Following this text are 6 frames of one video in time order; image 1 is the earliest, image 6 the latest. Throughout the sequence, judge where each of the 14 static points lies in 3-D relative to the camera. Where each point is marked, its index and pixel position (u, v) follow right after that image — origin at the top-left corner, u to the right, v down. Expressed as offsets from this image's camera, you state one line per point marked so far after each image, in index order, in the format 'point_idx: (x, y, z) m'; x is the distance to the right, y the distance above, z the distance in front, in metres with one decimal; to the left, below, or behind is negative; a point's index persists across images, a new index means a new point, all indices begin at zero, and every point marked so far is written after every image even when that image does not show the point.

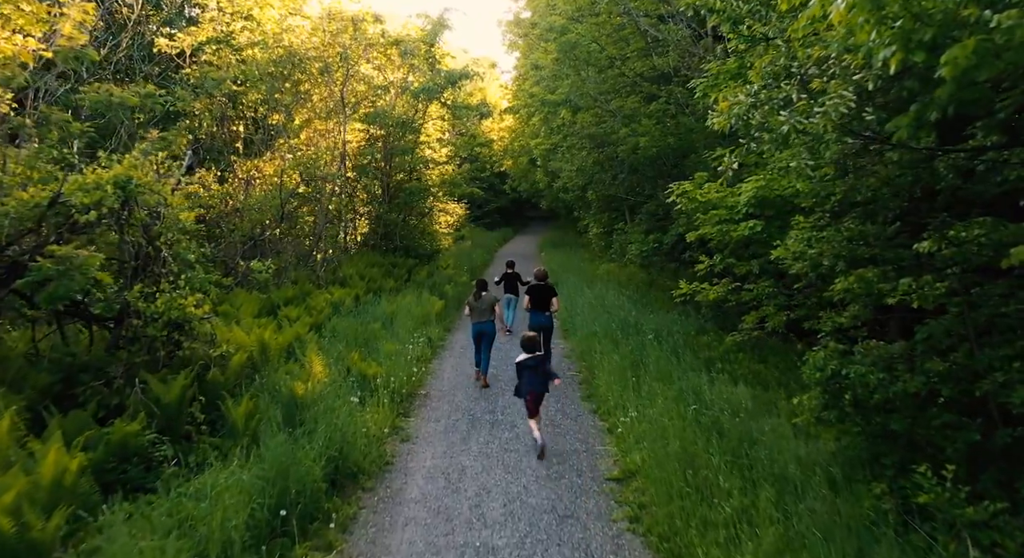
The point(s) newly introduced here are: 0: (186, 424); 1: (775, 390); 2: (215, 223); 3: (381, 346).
0: (-2.6, -1.2, +5.3) m
1: (+2.8, -1.2, +7.0) m
2: (-5.2, +1.0, +11.4) m
3: (-1.7, -0.9, +8.7) m
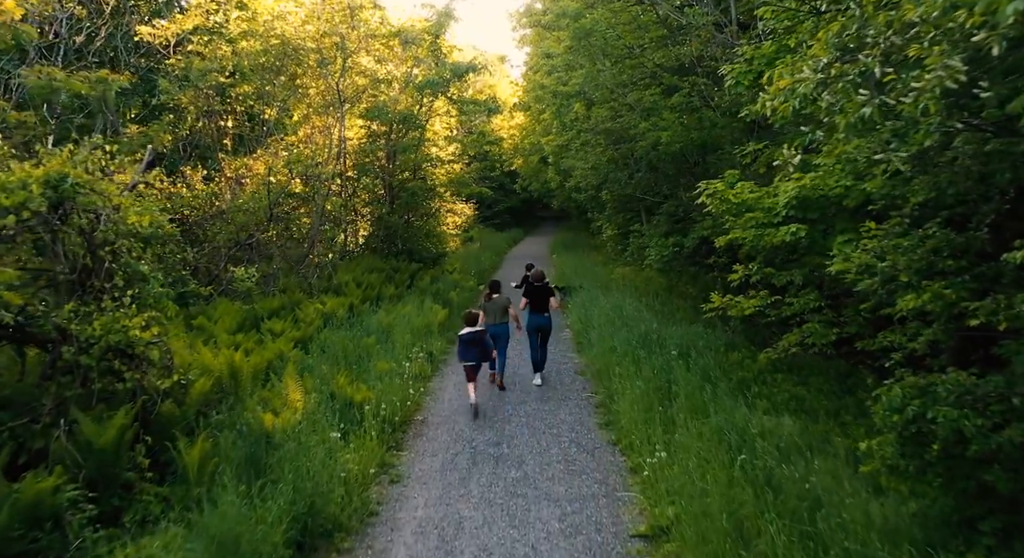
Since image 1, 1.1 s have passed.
0: (-2.6, -1.3, +4.4) m
1: (+2.9, -1.3, +6.0) m
2: (-5.1, +0.9, +10.6) m
3: (-1.6, -1.0, +7.8) m
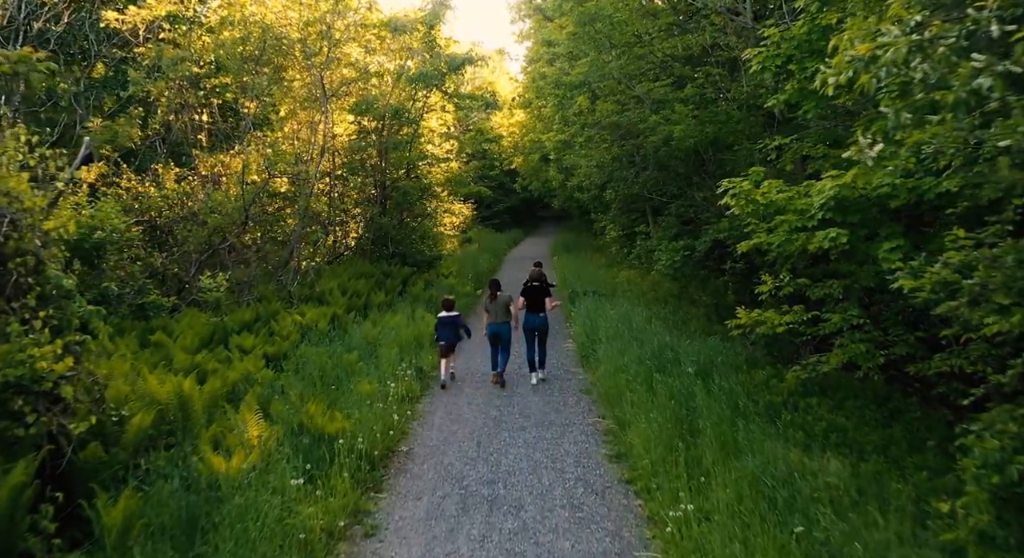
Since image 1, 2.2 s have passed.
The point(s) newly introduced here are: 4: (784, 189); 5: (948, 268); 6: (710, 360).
0: (-2.6, -1.4, +3.5) m
1: (+2.8, -1.4, +5.1) m
2: (-5.1, +0.8, +9.7) m
3: (-1.7, -1.1, +6.9) m
4: (+2.7, +0.9, +6.5) m
5: (+2.5, +0.1, +3.8) m
6: (+2.3, -1.0, +7.7) m
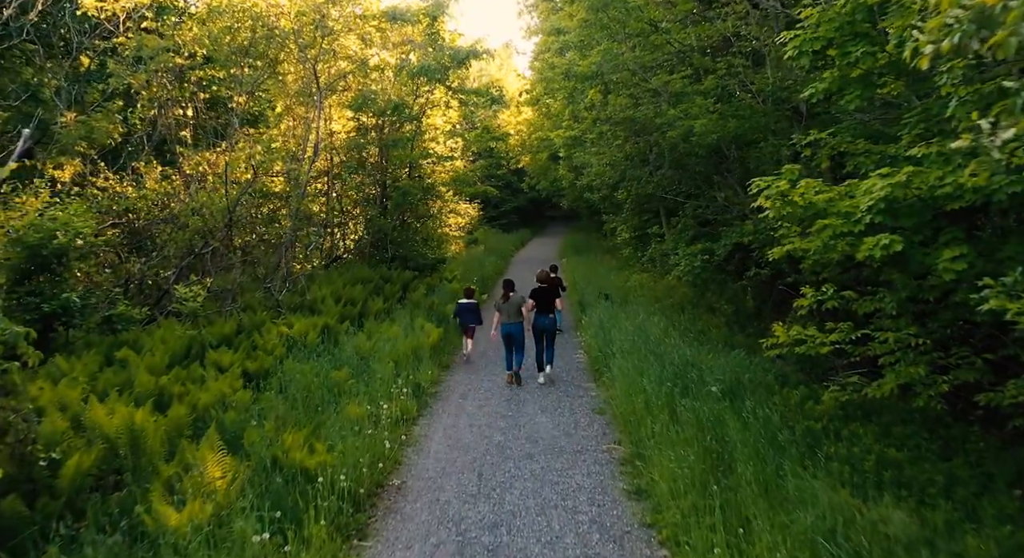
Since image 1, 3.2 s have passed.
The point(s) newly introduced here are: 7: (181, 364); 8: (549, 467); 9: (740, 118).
0: (-2.6, -1.5, +2.8) m
1: (+2.9, -1.5, +4.4) m
2: (-5.0, +0.7, +9.0) m
3: (-1.6, -1.2, +6.2) m
4: (+2.7, +0.8, +5.8) m
5: (+2.5, 0.0, +3.0) m
6: (+2.4, -1.1, +7.0) m
7: (-3.3, -0.9, +6.6) m
8: (+0.3, -1.7, +5.9) m
9: (+3.2, +2.2, +9.1) m
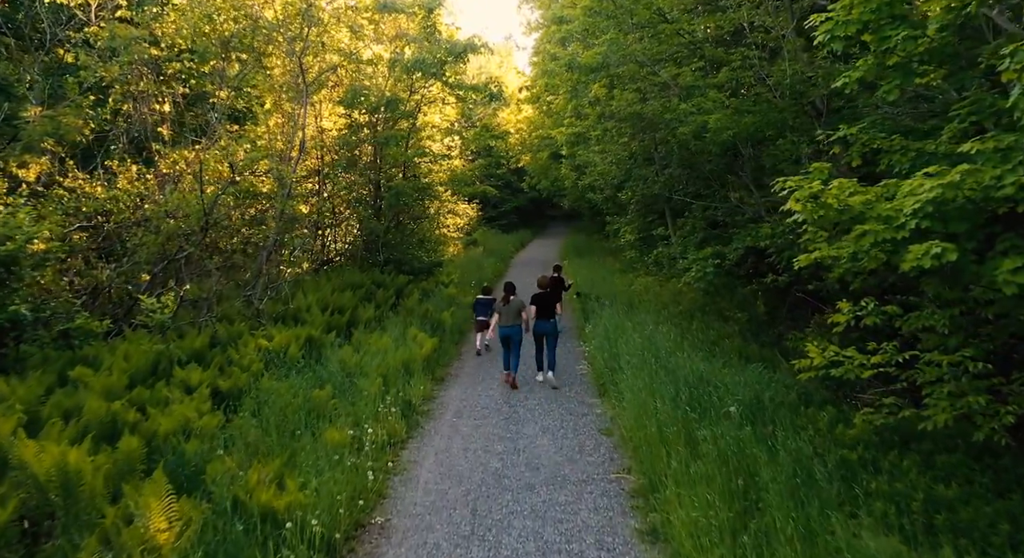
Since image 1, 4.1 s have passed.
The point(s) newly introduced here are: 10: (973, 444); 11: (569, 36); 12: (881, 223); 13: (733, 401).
0: (-2.6, -1.6, +2.2) m
1: (+2.8, -1.6, +3.7) m
2: (-5.0, +0.6, +8.4) m
3: (-1.6, -1.3, +5.6) m
4: (+2.7, +0.7, +5.1) m
5: (+2.5, -0.1, +2.4) m
6: (+2.4, -1.2, +6.3) m
7: (-3.3, -1.0, +6.0) m
8: (+0.3, -1.8, +5.3) m
9: (+3.1, +2.1, +8.4) m
10: (+3.8, -1.4, +5.4) m
11: (+1.1, +4.9, +13.2) m
12: (+2.7, +0.4, +4.8) m
13: (+2.1, -1.1, +6.2) m
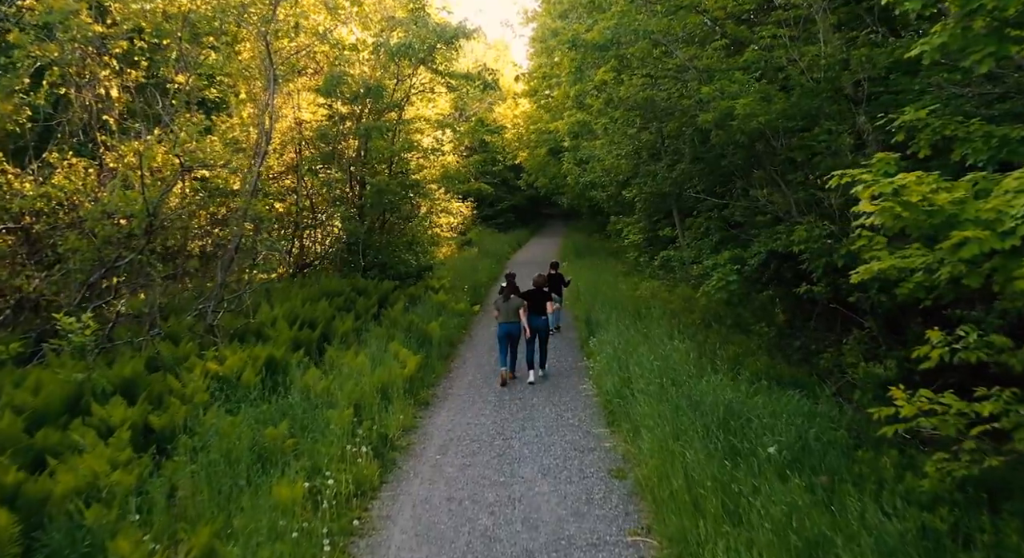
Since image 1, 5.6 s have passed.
0: (-2.6, -1.7, +1.0) m
1: (+2.8, -1.8, +2.6) m
2: (-5.1, +0.5, +7.3) m
3: (-1.7, -1.5, +4.5) m
4: (+2.7, +0.6, +4.0) m
5: (+2.5, -0.3, +1.3) m
6: (+2.3, -1.3, +5.2) m
7: (-3.4, -1.1, +4.9) m
8: (+0.3, -1.9, +4.2) m
9: (+3.1, +2.0, +7.3) m
10: (+3.7, -1.5, +4.3) m
11: (+1.1, +4.8, +12.0) m
12: (+2.7, +0.3, +3.7) m
13: (+2.1, -1.3, +5.1) m
